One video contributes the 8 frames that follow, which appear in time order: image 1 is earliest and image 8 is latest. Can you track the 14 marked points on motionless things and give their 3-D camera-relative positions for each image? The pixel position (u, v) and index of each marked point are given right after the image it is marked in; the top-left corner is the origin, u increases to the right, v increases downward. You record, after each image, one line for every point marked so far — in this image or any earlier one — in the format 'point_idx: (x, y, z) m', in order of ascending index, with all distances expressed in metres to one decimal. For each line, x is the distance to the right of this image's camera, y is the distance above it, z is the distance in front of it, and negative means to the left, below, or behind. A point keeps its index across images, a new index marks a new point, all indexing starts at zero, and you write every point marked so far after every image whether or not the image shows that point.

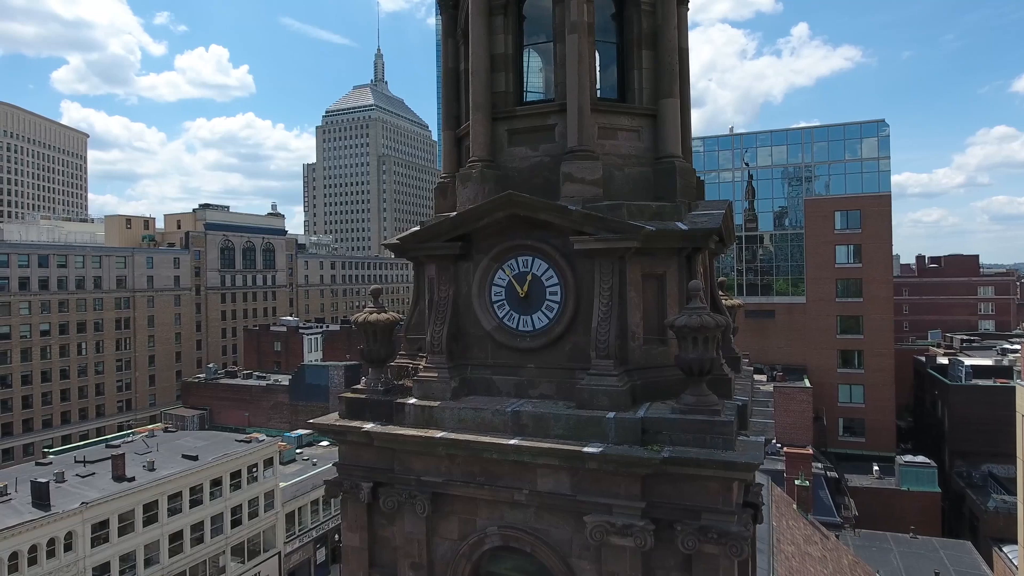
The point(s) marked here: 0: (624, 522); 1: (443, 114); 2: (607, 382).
0: (+1.8, -3.7, +10.1) m
1: (-1.6, +3.9, +14.6) m
2: (+1.6, -1.6, +10.8) m
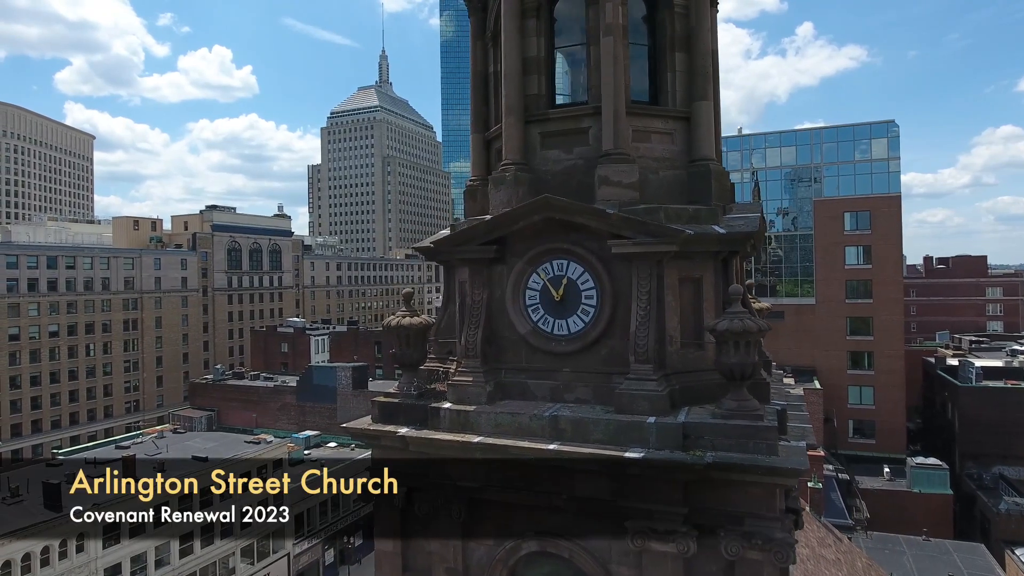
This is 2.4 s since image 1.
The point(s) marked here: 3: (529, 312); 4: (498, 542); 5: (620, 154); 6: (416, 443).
0: (+2.4, -3.7, +10.0) m
1: (-1.0, +3.9, +14.6) m
2: (+2.3, -1.6, +10.7) m
3: (+0.3, -0.4, +12.1) m
4: (-0.3, -4.6, +11.5) m
5: (+2.0, +2.5, +11.7) m
6: (-1.7, -2.8, +11.6) m
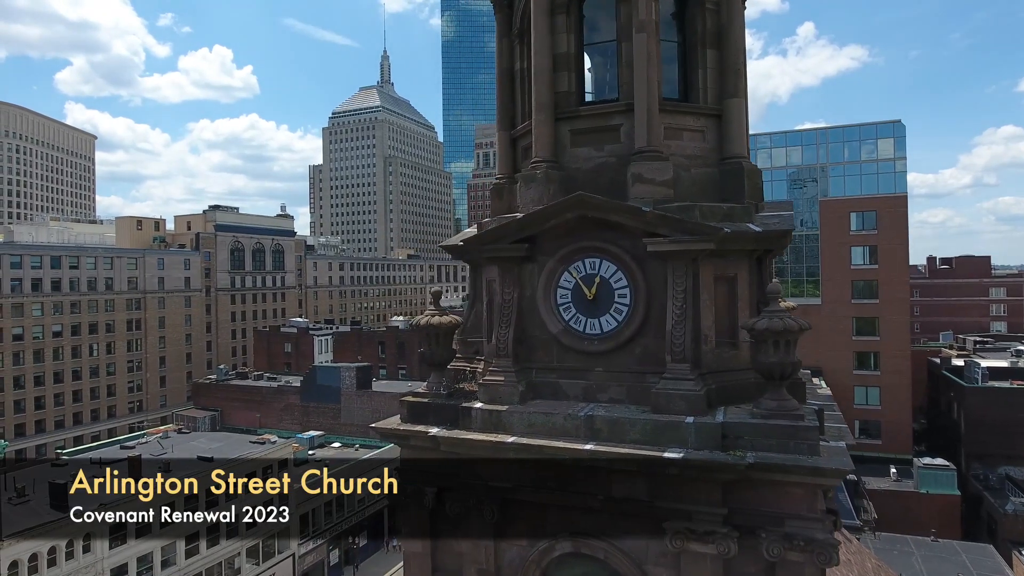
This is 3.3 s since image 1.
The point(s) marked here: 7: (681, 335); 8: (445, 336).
0: (+3.0, -3.7, +9.9) m
1: (-0.4, +3.9, +14.5) m
2: (+2.9, -1.6, +10.6) m
3: (+0.9, -0.4, +12.0) m
4: (+0.3, -4.5, +11.4) m
5: (+2.5, +2.5, +11.6) m
6: (-1.1, -2.8, +11.5) m
7: (+2.9, -0.8, +10.9) m
8: (-1.3, -0.9, +12.4) m
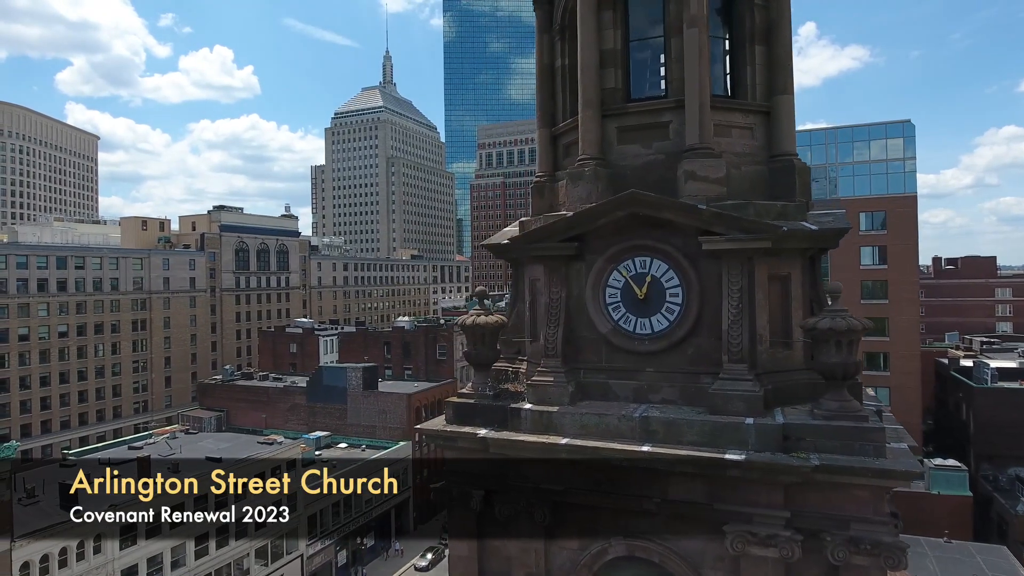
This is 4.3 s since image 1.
0: (+3.9, -3.7, +9.8) m
1: (+0.5, +3.9, +14.3) m
2: (+3.7, -1.6, +10.4) m
3: (+1.8, -0.4, +11.8) m
4: (+1.2, -4.5, +11.2) m
5: (+3.4, +2.5, +11.4) m
6: (-0.3, -2.8, +11.3) m
7: (+3.8, -0.8, +10.7) m
8: (-0.4, -0.9, +12.2) m
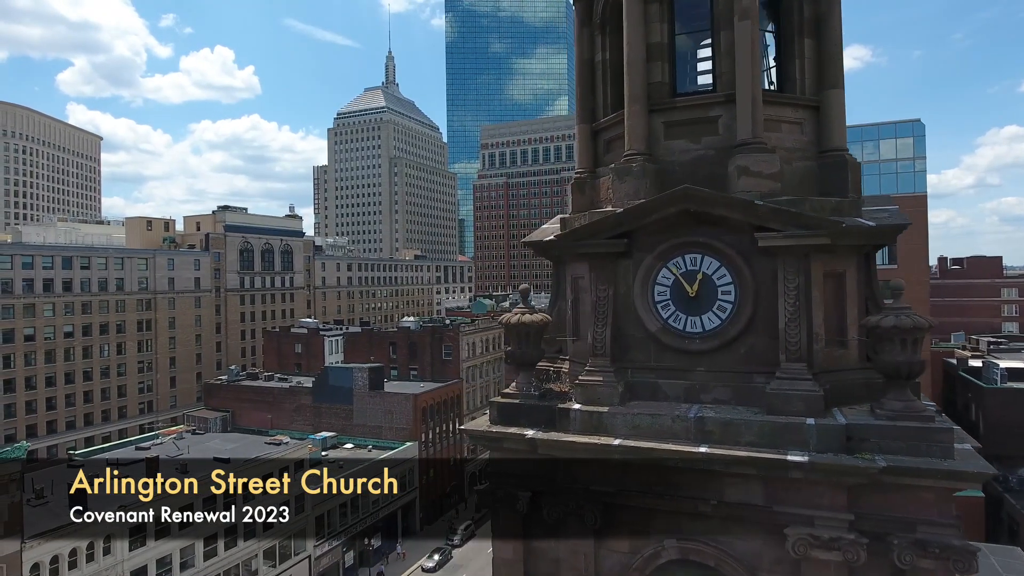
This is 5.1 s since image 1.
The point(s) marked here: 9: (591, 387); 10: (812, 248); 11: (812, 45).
0: (+4.7, -3.7, +9.5) m
1: (+1.4, +3.9, +14.1) m
2: (+4.6, -1.6, +10.2) m
3: (+2.6, -0.4, +11.6) m
4: (+2.1, -4.5, +11.0) m
5: (+4.3, +2.5, +11.2) m
6: (+0.6, -2.7, +11.1) m
7: (+4.6, -0.7, +10.5) m
8: (+0.4, -0.9, +12.0) m
9: (+1.4, -1.8, +11.4) m
10: (+4.9, +0.7, +10.5) m
11: (+5.8, +4.7, +12.4) m
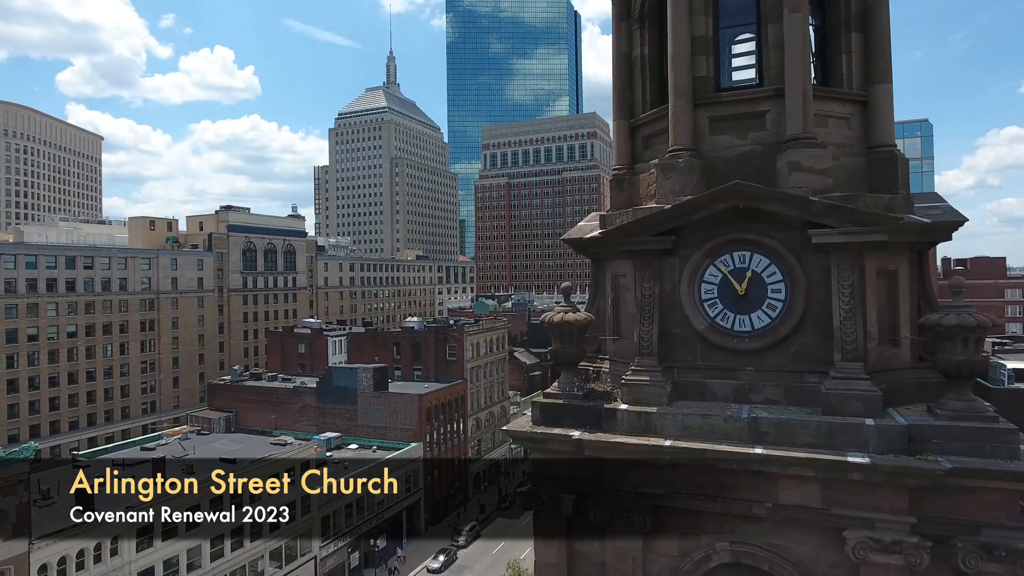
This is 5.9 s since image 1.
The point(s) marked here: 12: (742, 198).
0: (+5.5, -3.6, +9.3) m
1: (+2.2, +4.0, +13.9) m
2: (+5.4, -1.5, +10.0) m
3: (+3.4, -0.3, +11.4) m
4: (+2.9, -4.4, +10.8) m
5: (+5.1, +2.6, +11.0) m
6: (+1.4, -2.7, +10.9) m
7: (+5.4, -0.7, +10.2) m
8: (+1.2, -0.8, +11.8) m
9: (+2.2, -1.7, +11.1) m
10: (+5.7, +0.7, +10.3) m
11: (+6.6, +4.7, +12.2) m
12: (+3.8, +1.5, +10.7) m
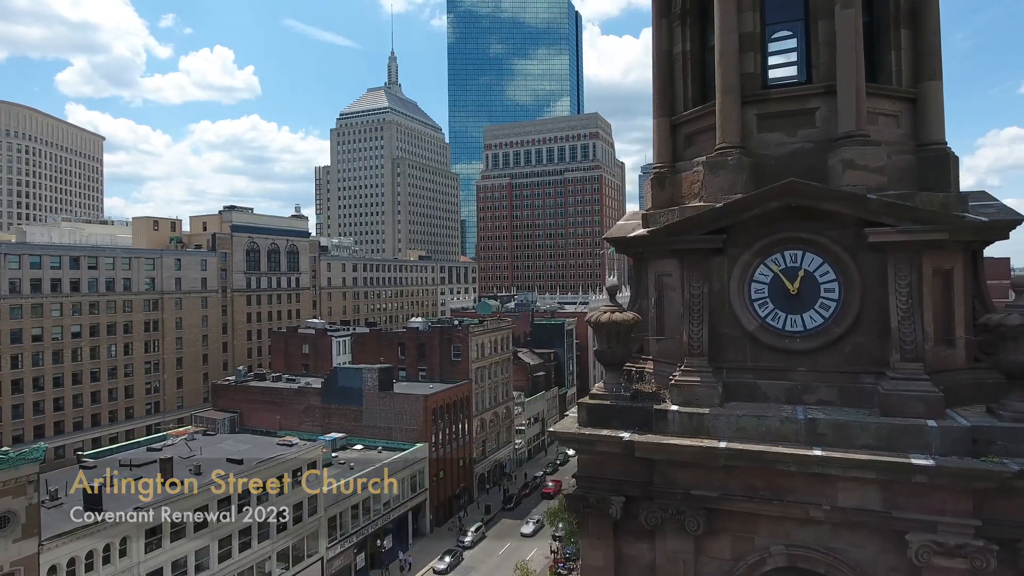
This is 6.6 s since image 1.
0: (+6.3, -3.6, +9.2) m
1: (+3.0, +4.0, +13.7) m
2: (+6.2, -1.5, +9.8) m
3: (+4.3, -0.3, +11.2) m
4: (+3.7, -4.4, +10.6) m
5: (+5.9, +2.6, +10.8) m
6: (+2.2, -2.7, +10.7) m
7: (+6.2, -0.7, +10.1) m
8: (+2.0, -0.8, +11.6) m
9: (+3.0, -1.7, +11.0) m
10: (+6.5, +0.7, +10.2) m
11: (+7.4, +4.7, +12.0) m
12: (+4.7, +1.5, +10.6) m
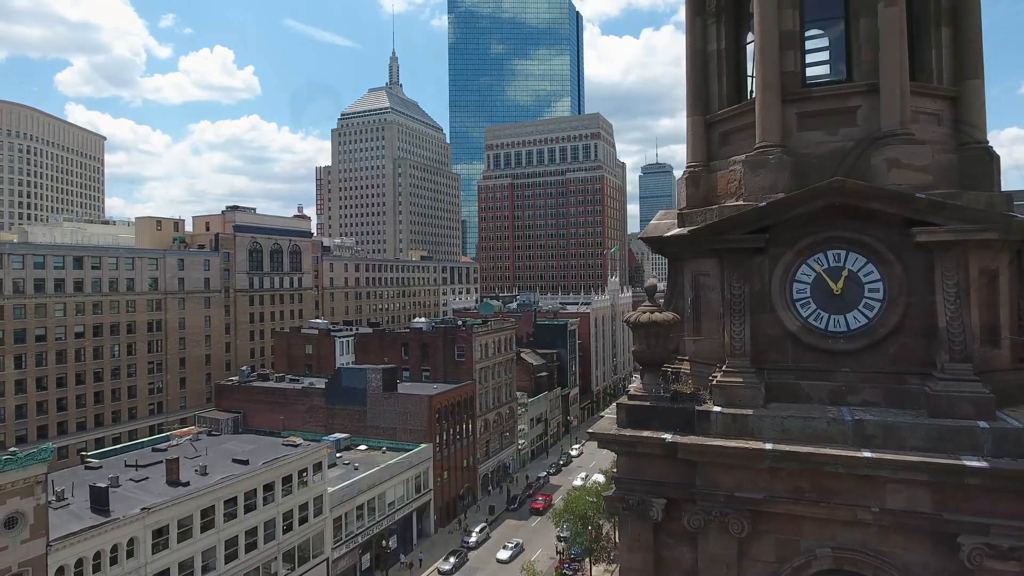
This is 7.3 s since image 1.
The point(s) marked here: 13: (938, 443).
0: (+7.0, -3.6, +9.1) m
1: (+3.7, +4.0, +13.6) m
2: (+6.9, -1.5, +9.7) m
3: (+4.9, -0.3, +11.1) m
4: (+4.4, -4.4, +10.5) m
5: (+6.6, +2.6, +10.8) m
6: (+2.9, -2.7, +10.6) m
7: (+6.9, -0.7, +10.0) m
8: (+2.7, -0.8, +11.5) m
9: (+3.7, -1.7, +10.9) m
10: (+7.2, +0.7, +10.1) m
11: (+8.1, +4.7, +11.9) m
12: (+5.4, +1.5, +10.5) m
13: (+6.3, -2.3, +9.5) m
